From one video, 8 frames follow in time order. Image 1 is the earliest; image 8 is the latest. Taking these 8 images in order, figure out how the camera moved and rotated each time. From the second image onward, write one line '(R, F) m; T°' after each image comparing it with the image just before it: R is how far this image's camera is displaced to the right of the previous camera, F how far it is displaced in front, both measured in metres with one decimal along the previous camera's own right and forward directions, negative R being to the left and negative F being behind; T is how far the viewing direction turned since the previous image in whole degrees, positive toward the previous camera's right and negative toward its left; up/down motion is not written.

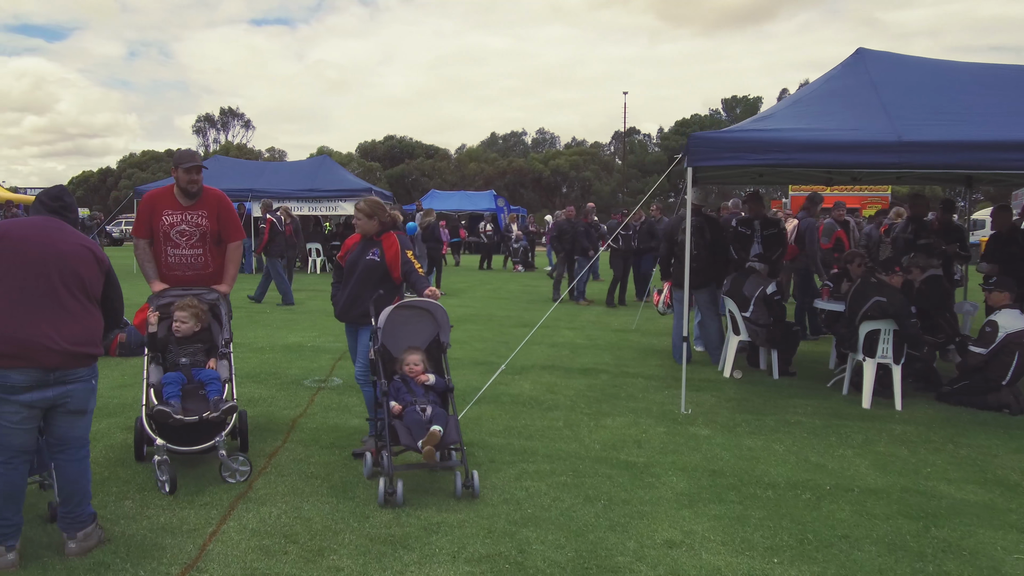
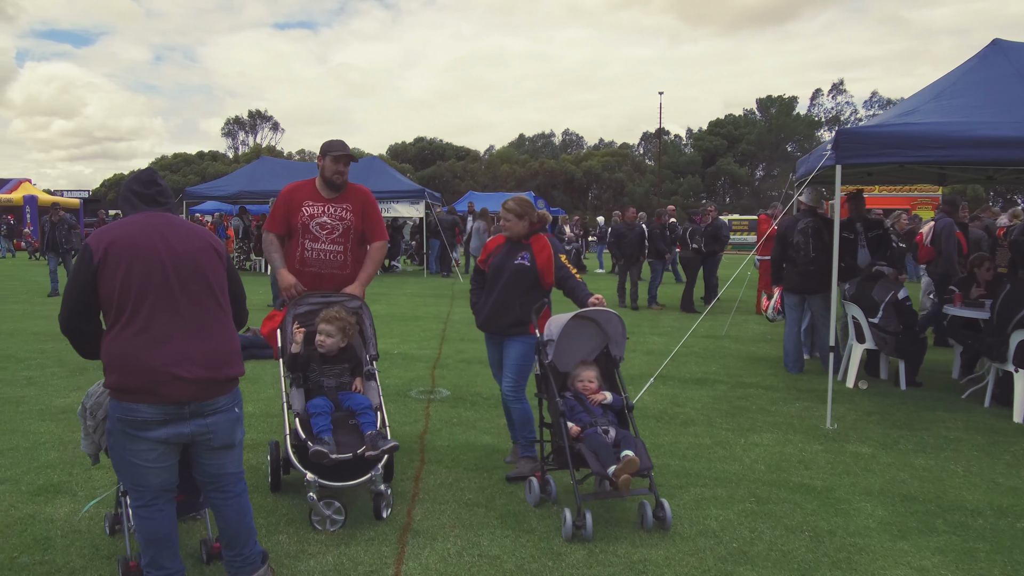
(-0.8, +0.5) m; -1°
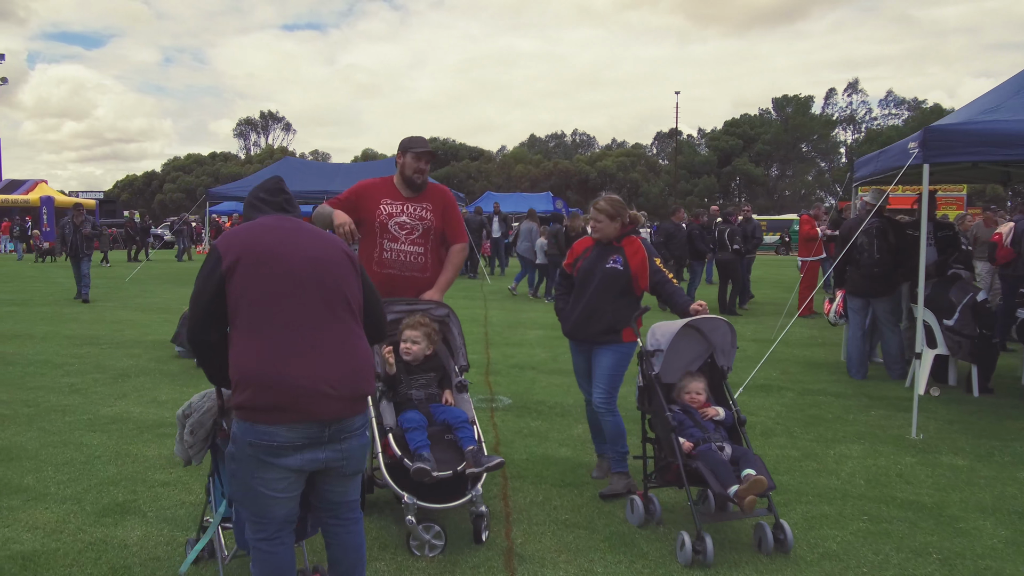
(-0.4, +0.3) m; 0°
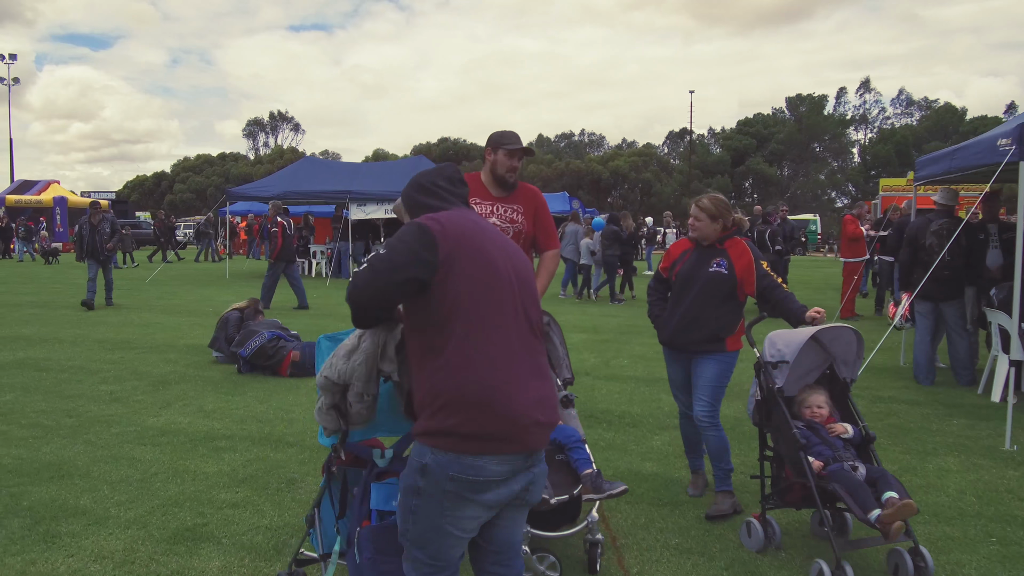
(-0.4, +0.3) m; 0°
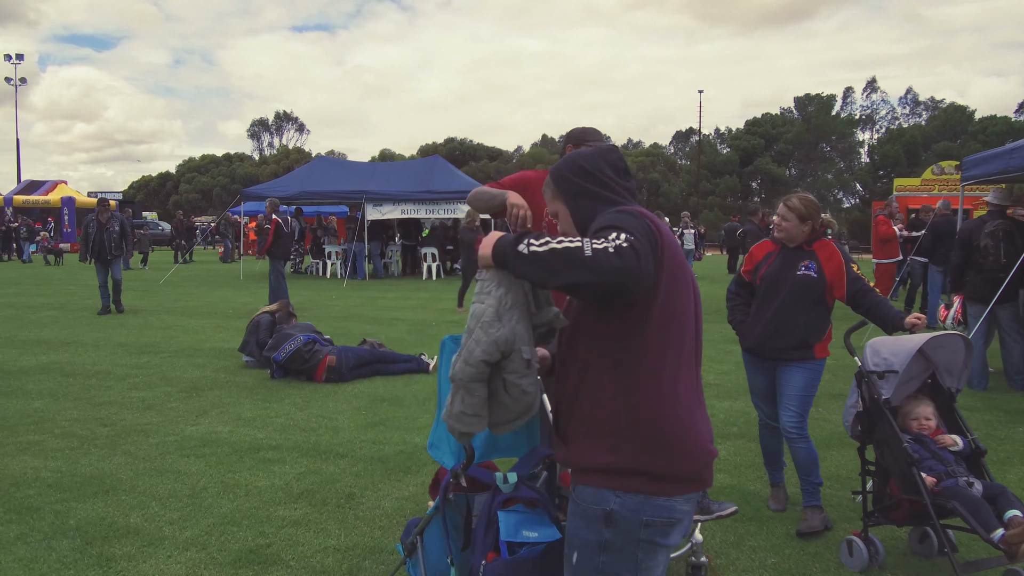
(-0.3, +0.2) m; 0°
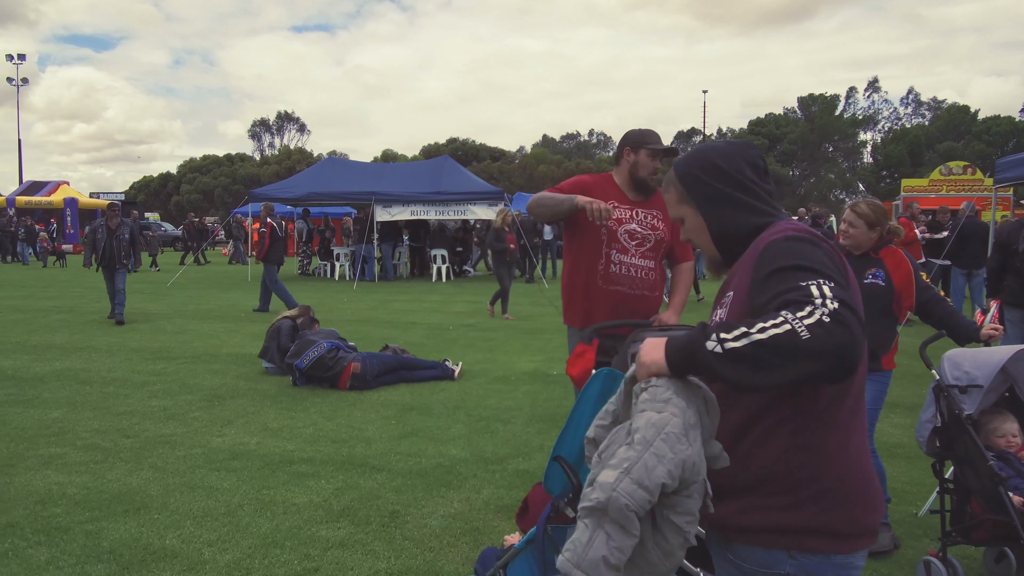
(-0.2, +0.2) m; 0°
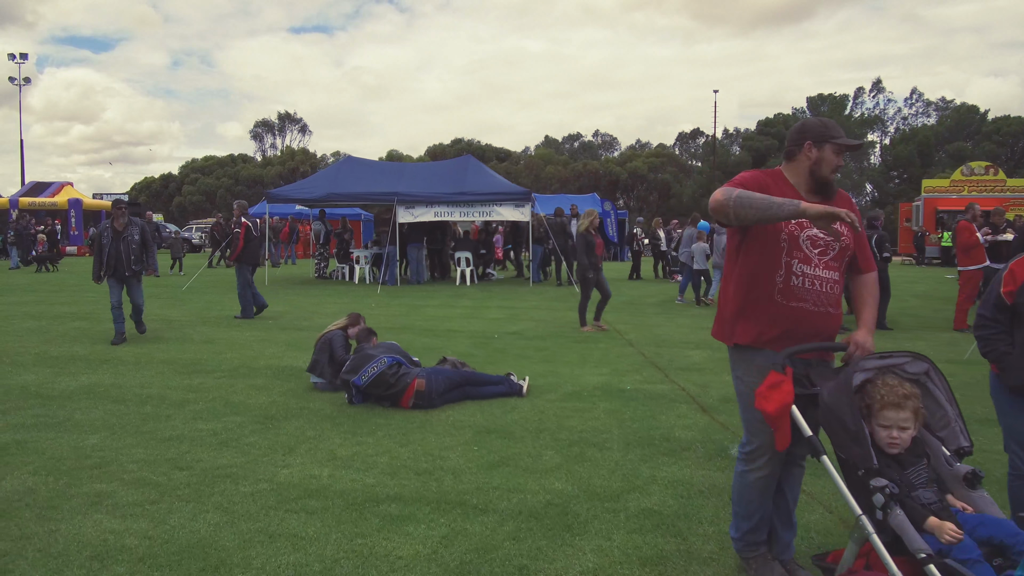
(-0.6, +0.6) m; 0°
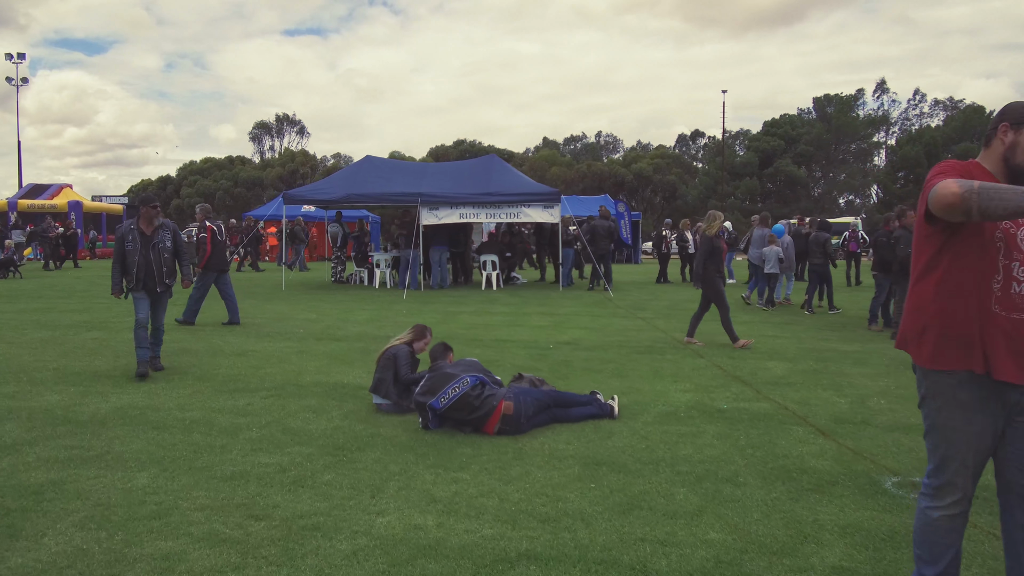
(-0.6, +0.7) m; +1°
